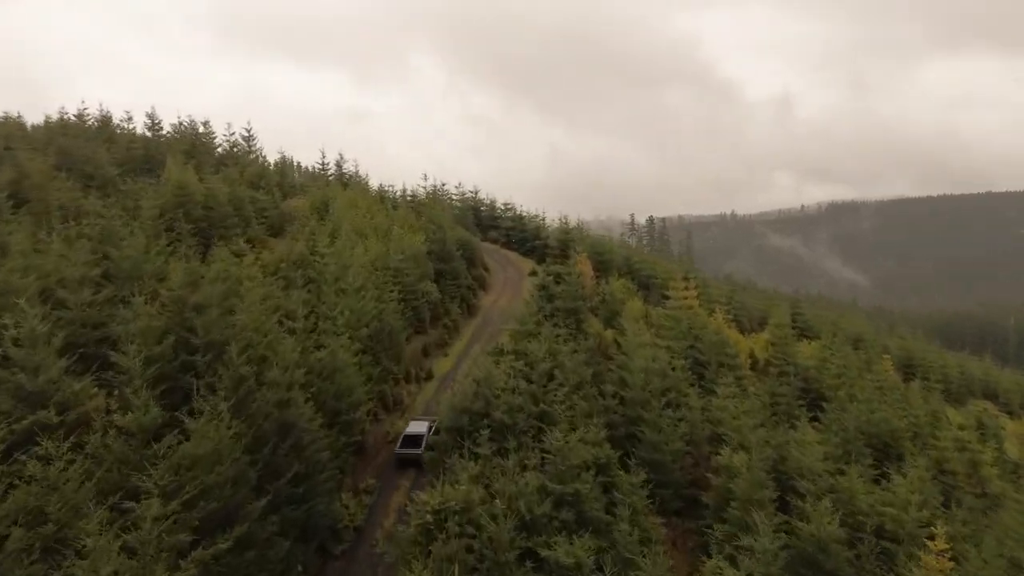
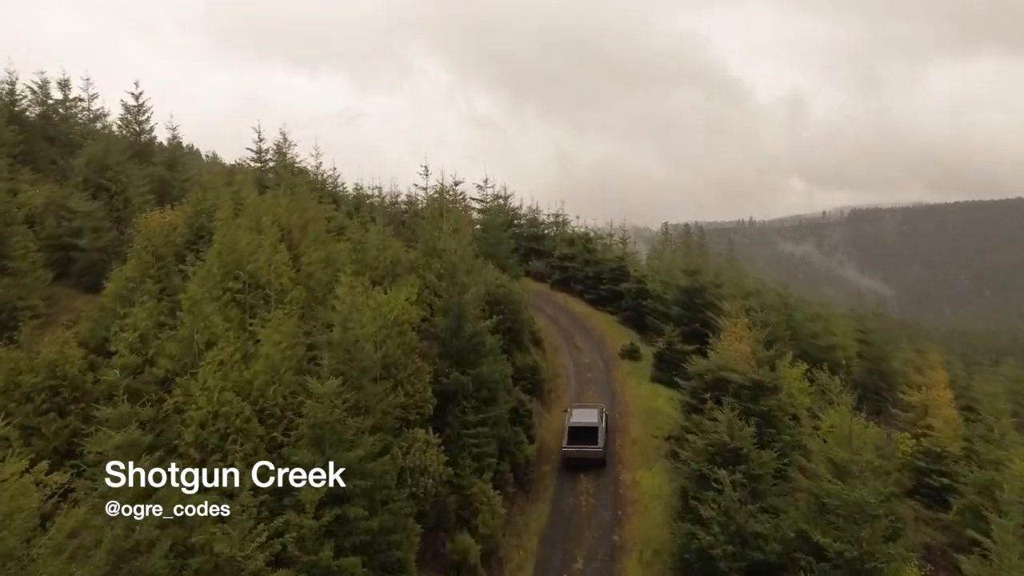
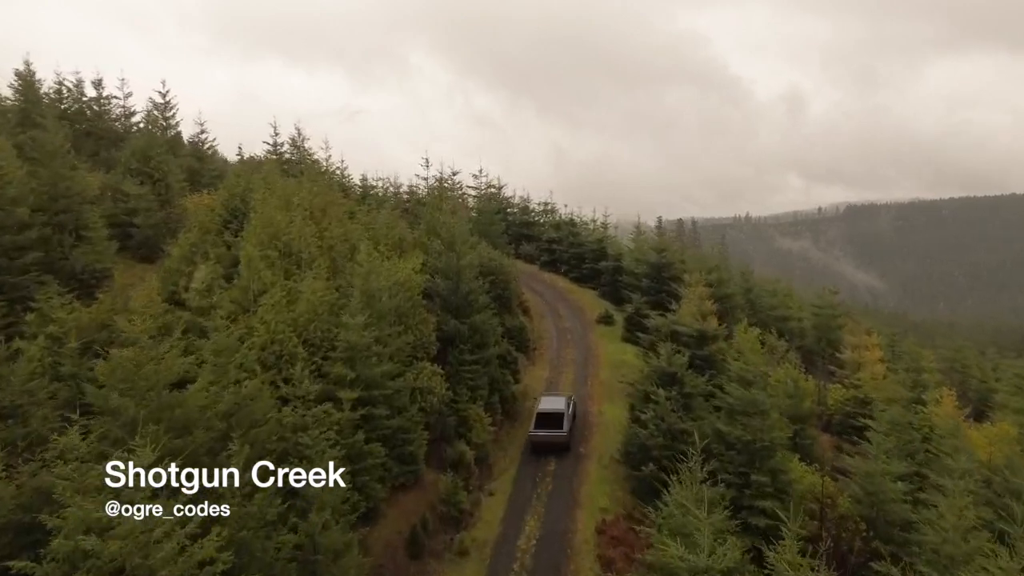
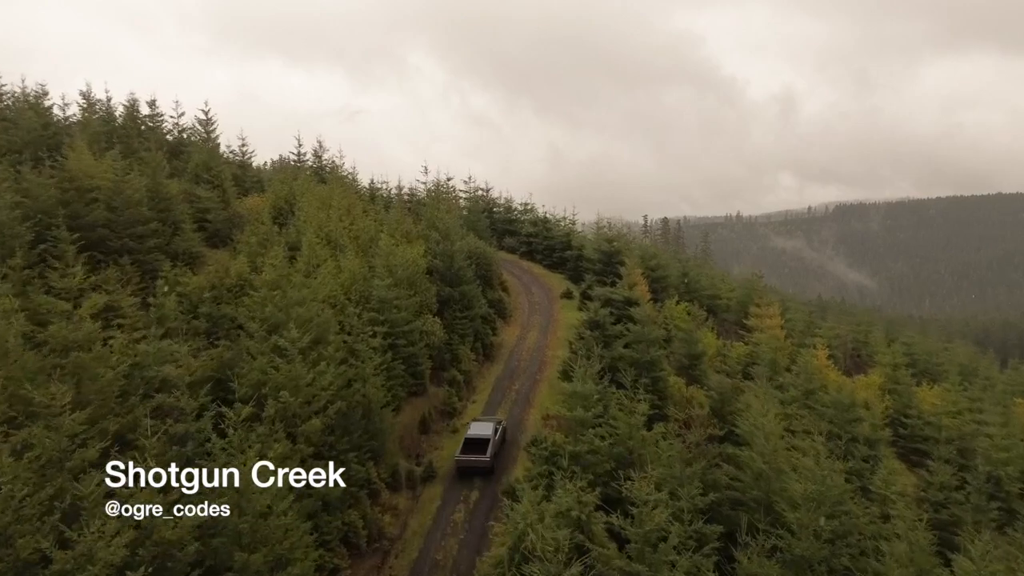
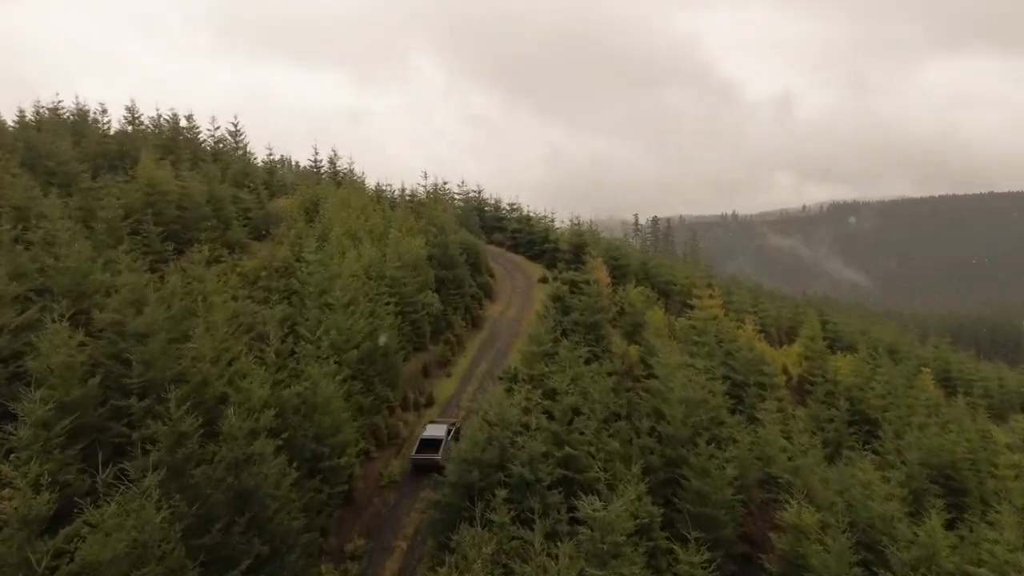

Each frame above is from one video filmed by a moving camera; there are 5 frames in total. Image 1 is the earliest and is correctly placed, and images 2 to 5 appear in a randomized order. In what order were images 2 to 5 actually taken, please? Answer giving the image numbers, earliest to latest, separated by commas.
5, 4, 3, 2
